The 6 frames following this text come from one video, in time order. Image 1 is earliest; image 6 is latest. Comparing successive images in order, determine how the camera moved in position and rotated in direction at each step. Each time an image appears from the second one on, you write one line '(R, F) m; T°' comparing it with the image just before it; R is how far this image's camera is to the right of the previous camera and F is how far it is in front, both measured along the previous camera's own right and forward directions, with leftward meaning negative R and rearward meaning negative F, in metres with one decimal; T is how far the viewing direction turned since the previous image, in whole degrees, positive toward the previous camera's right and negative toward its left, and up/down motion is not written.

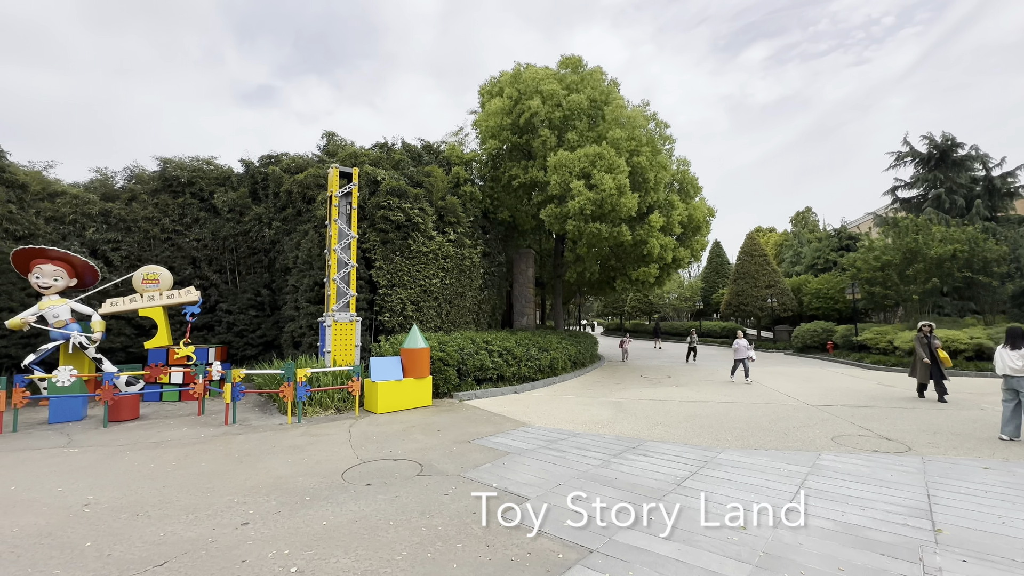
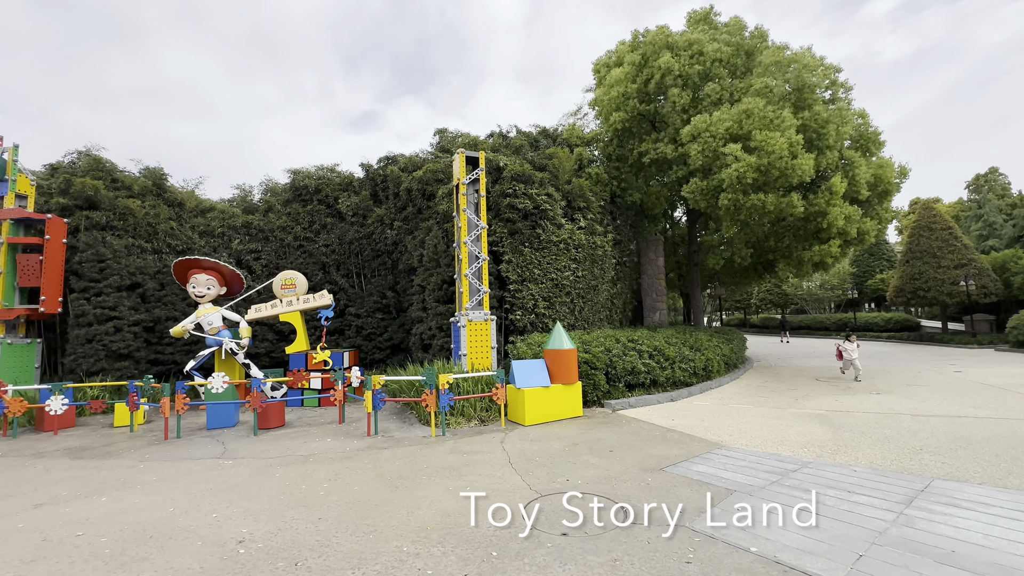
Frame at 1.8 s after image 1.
(-0.9, +1.0) m; -12°
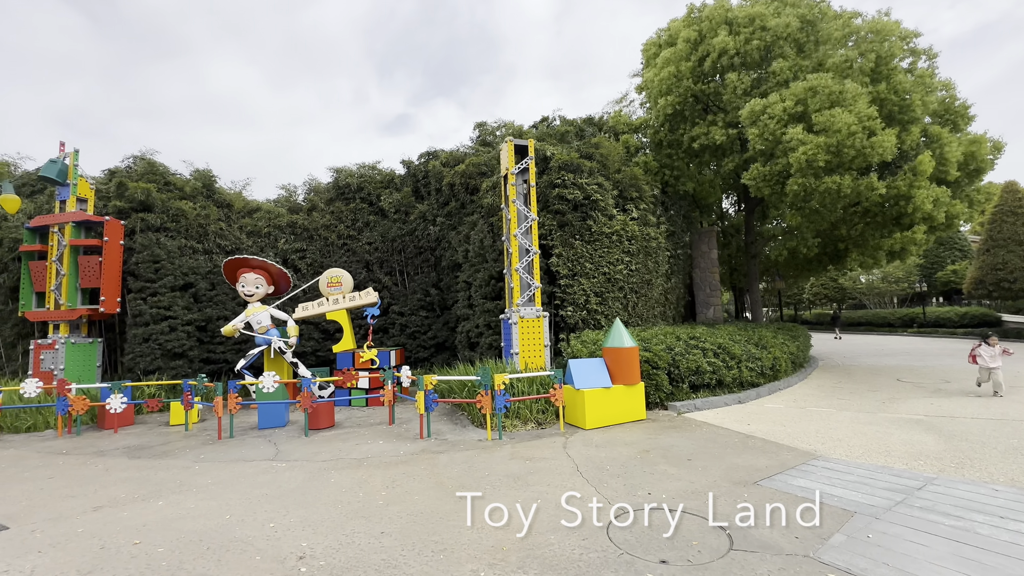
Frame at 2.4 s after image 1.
(-0.3, +0.4) m; -4°
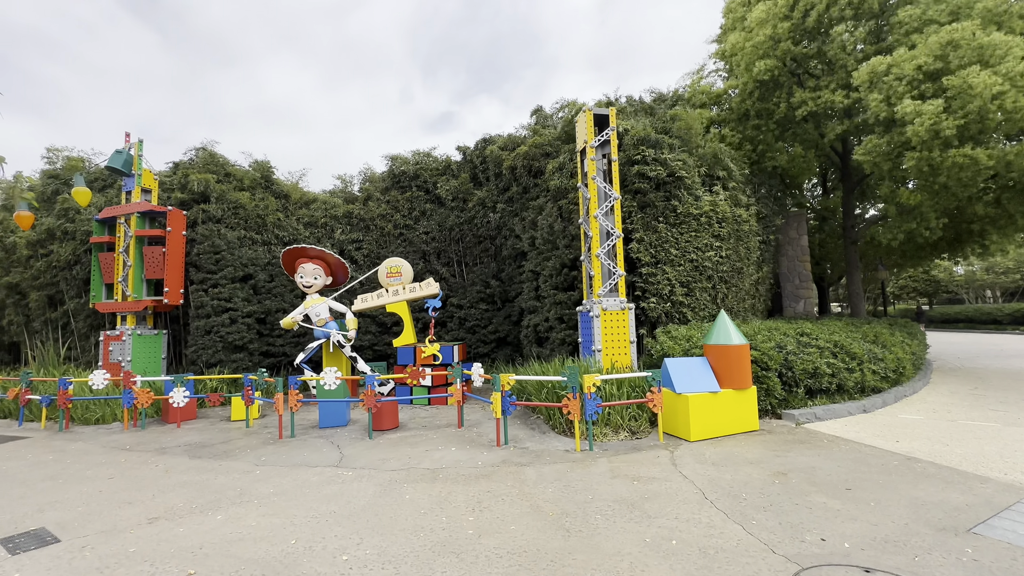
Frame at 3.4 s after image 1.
(-0.5, +0.7) m; -5°
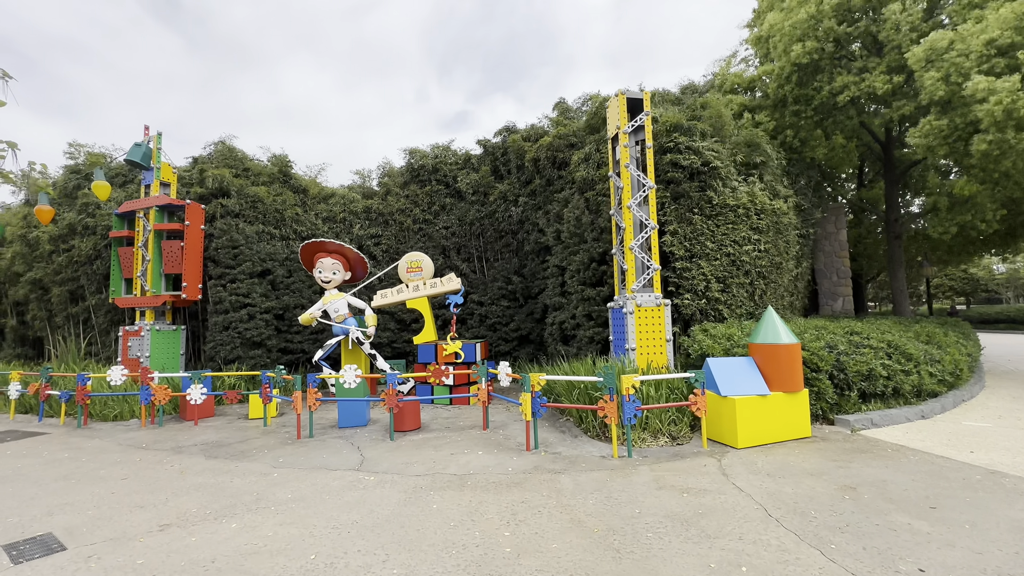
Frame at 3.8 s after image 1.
(-0.2, +0.3) m; -2°
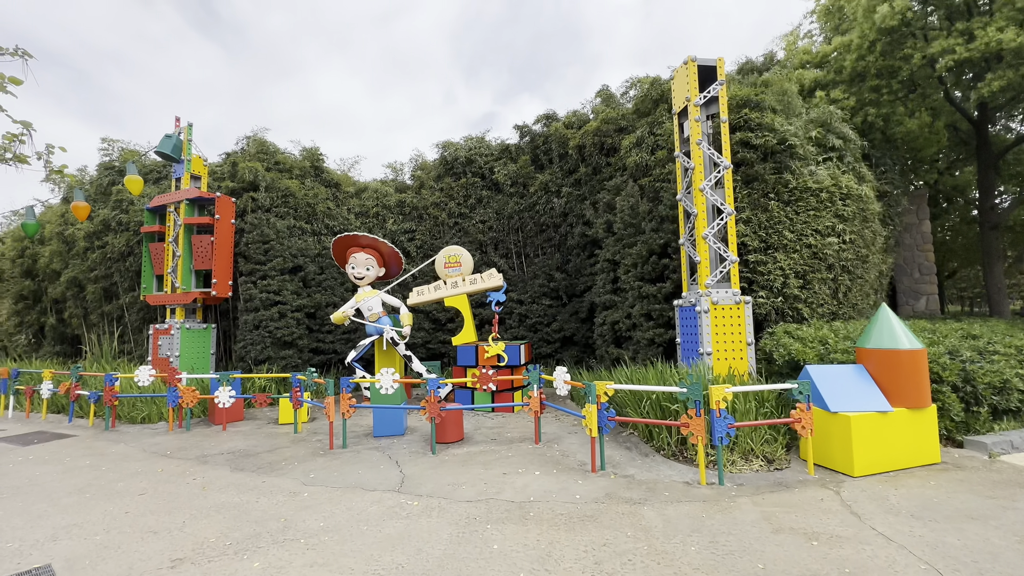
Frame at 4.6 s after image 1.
(-0.3, +0.6) m; -3°
